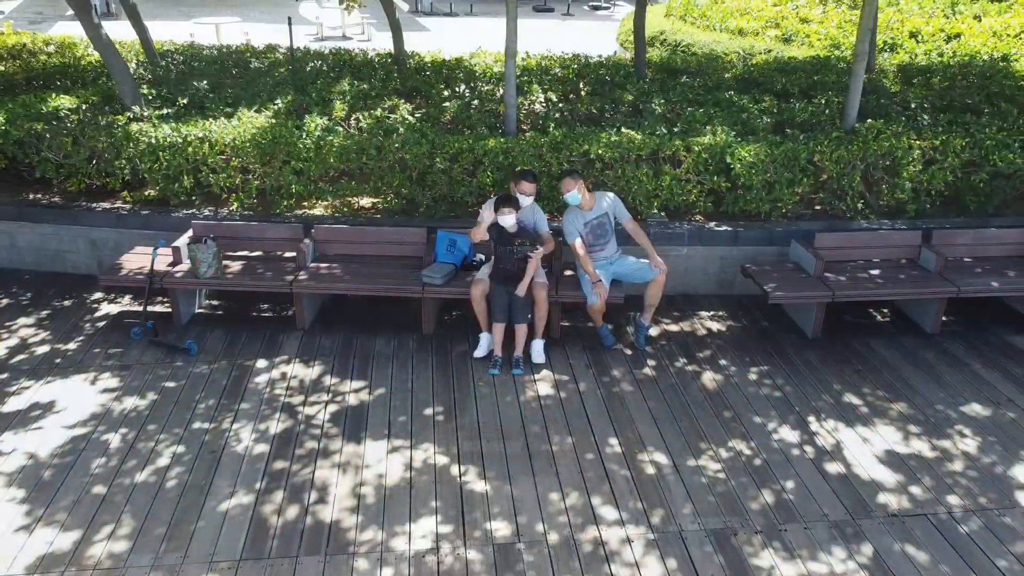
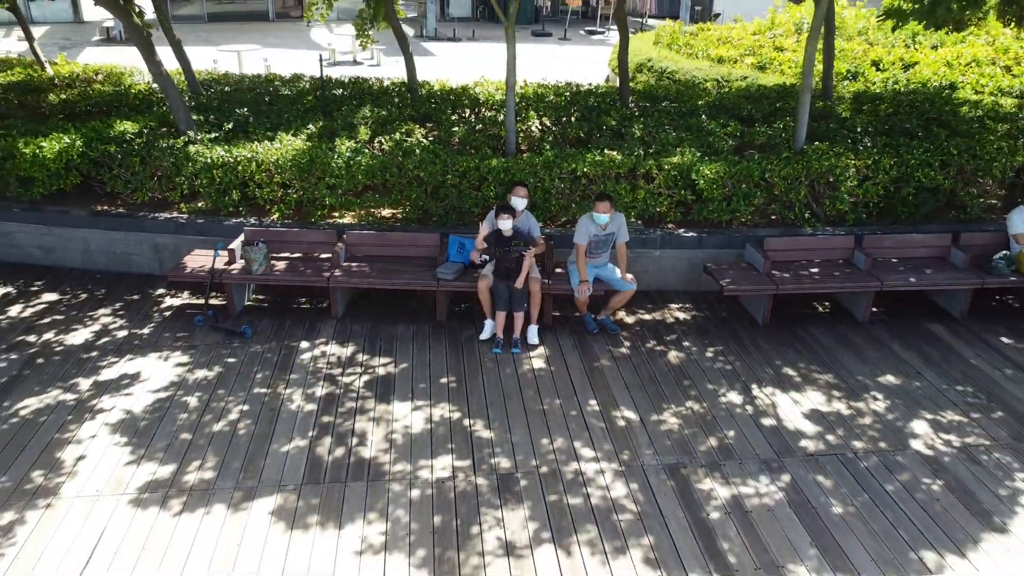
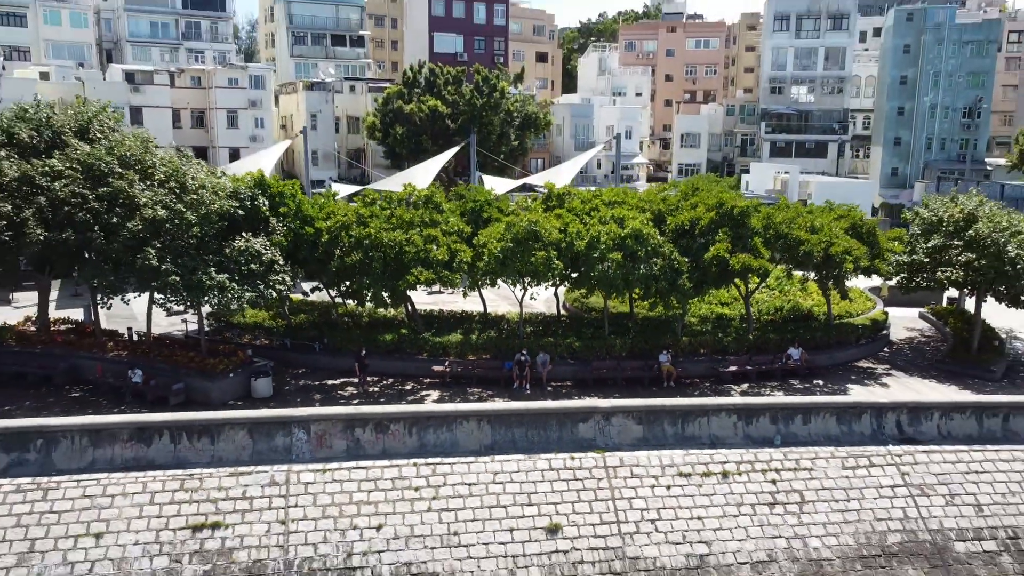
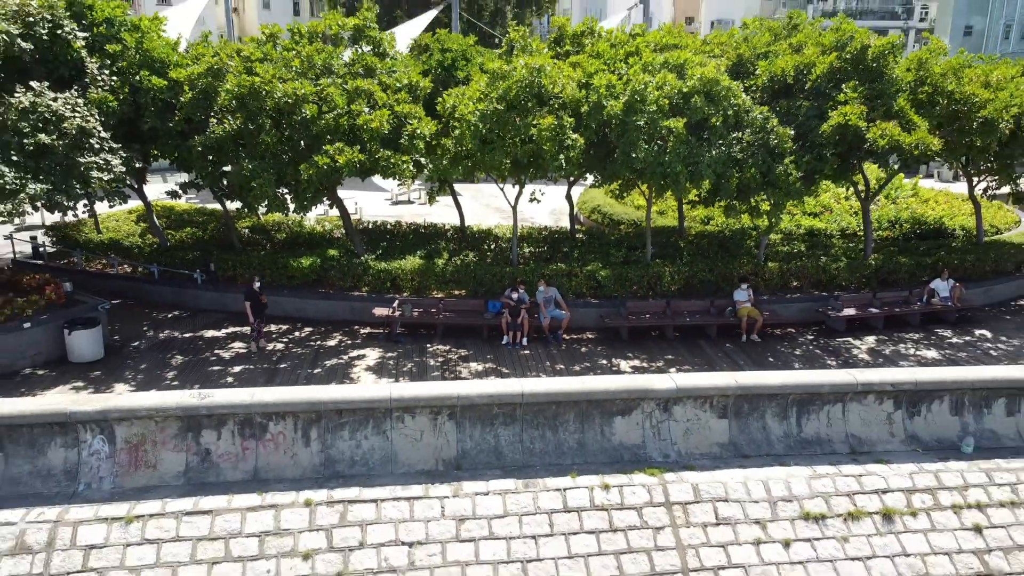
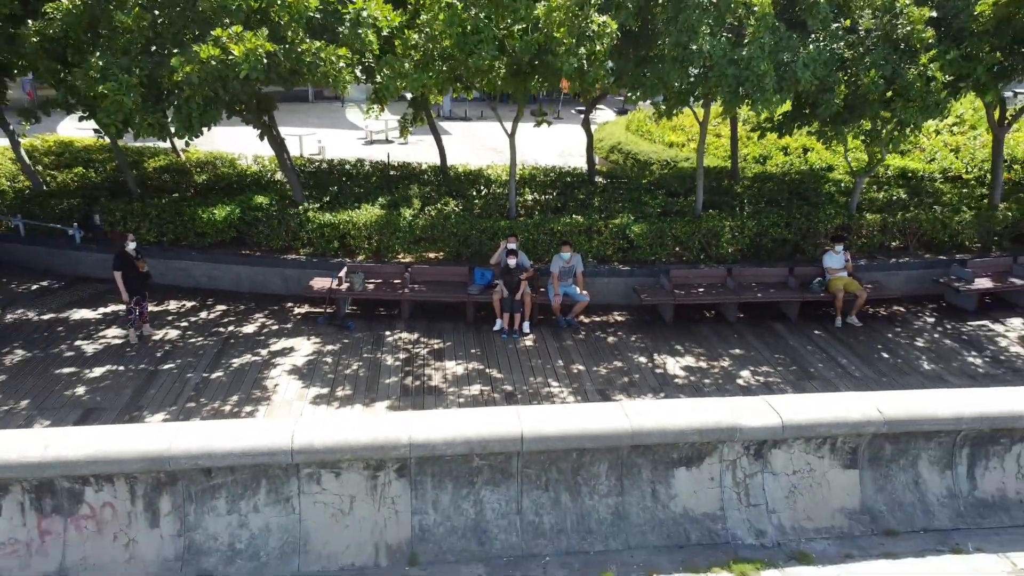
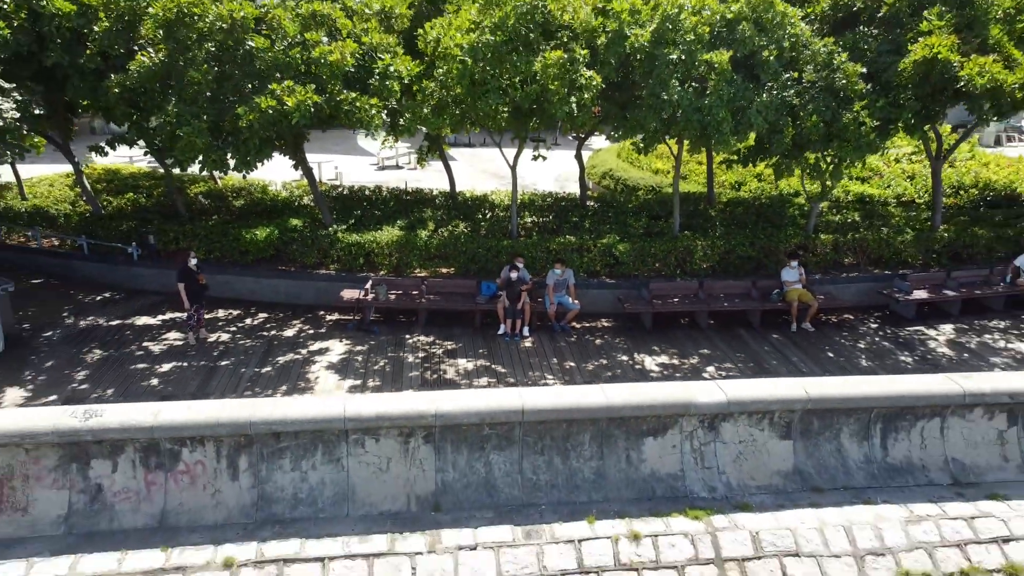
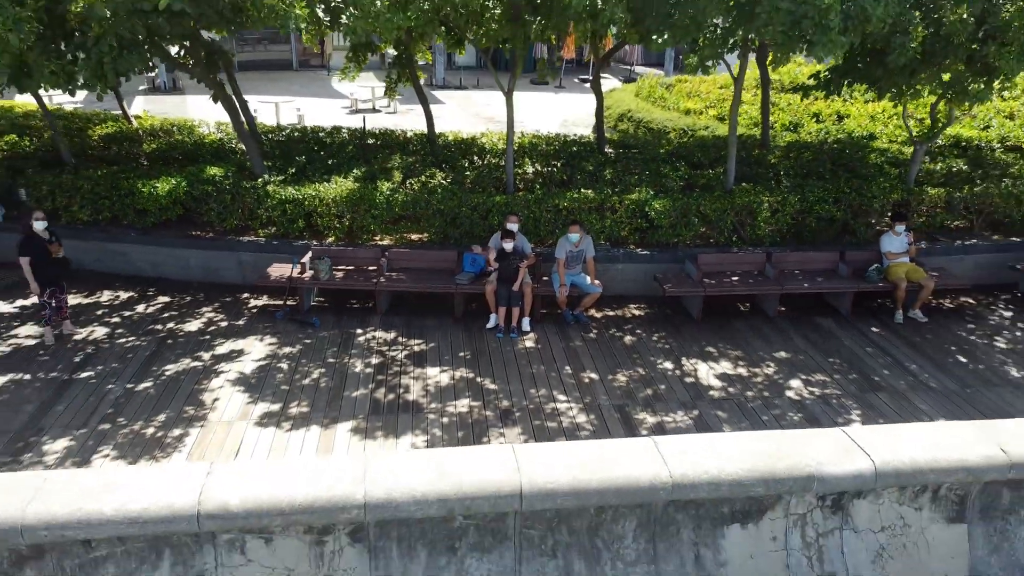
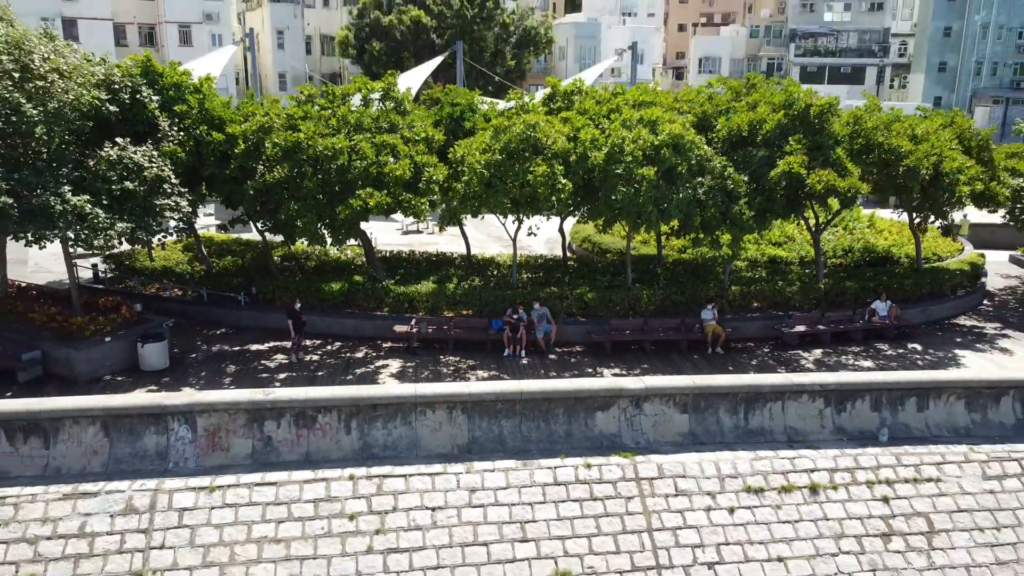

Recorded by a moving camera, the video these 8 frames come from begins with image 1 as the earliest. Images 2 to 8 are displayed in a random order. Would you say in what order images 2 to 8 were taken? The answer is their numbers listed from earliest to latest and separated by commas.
2, 7, 5, 6, 4, 8, 3
